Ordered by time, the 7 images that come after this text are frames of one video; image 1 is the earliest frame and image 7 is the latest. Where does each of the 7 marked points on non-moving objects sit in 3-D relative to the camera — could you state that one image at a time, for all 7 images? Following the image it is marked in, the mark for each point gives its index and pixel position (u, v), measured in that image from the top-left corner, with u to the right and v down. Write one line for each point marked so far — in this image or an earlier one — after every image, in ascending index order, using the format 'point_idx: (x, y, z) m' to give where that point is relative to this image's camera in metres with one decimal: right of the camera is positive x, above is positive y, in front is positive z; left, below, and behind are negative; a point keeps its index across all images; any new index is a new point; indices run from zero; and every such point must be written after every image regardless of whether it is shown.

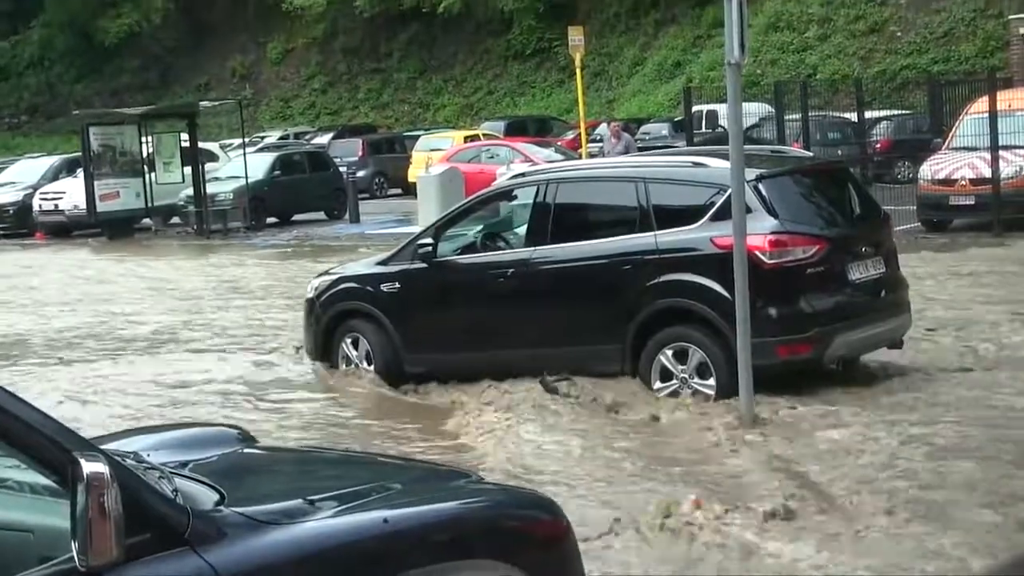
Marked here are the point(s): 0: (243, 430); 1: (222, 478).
0: (-1.0, -0.5, +5.0) m
1: (-0.9, -0.6, +4.2) m
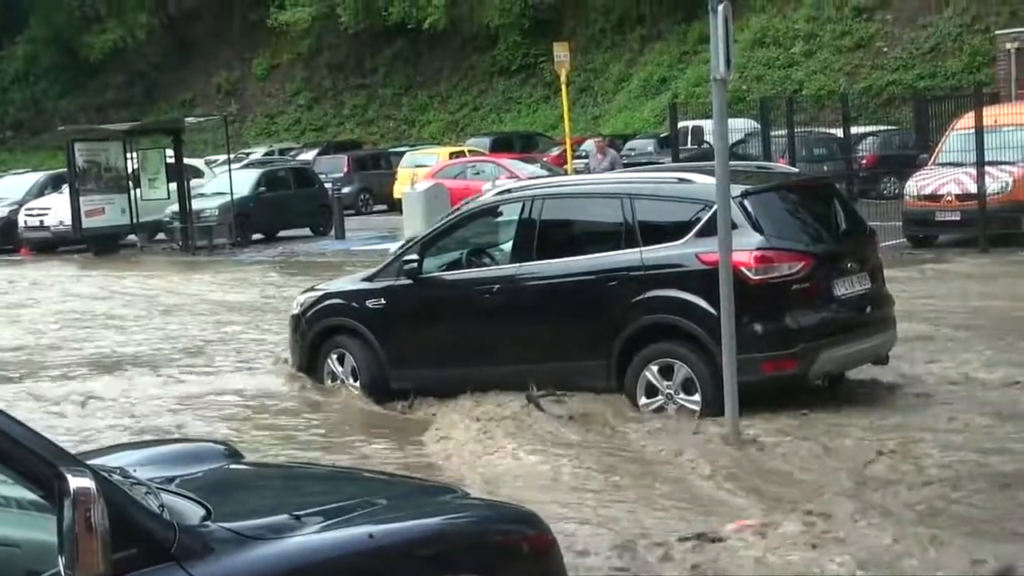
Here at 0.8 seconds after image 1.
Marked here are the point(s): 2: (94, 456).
0: (-1.0, -0.6, +5.0) m
1: (-1.0, -0.6, +4.2) m
2: (-1.5, -0.6, +4.9) m
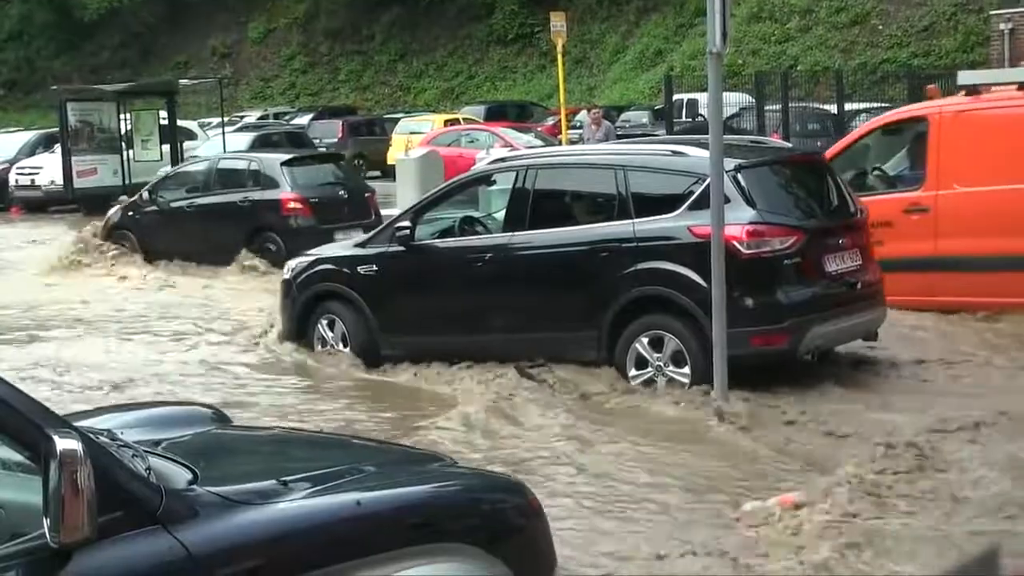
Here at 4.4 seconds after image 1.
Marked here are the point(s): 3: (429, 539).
0: (-1.1, -0.4, +5.0) m
1: (-1.0, -0.5, +4.2) m
2: (-1.5, -0.5, +4.8) m
3: (-0.2, -0.7, +3.7) m
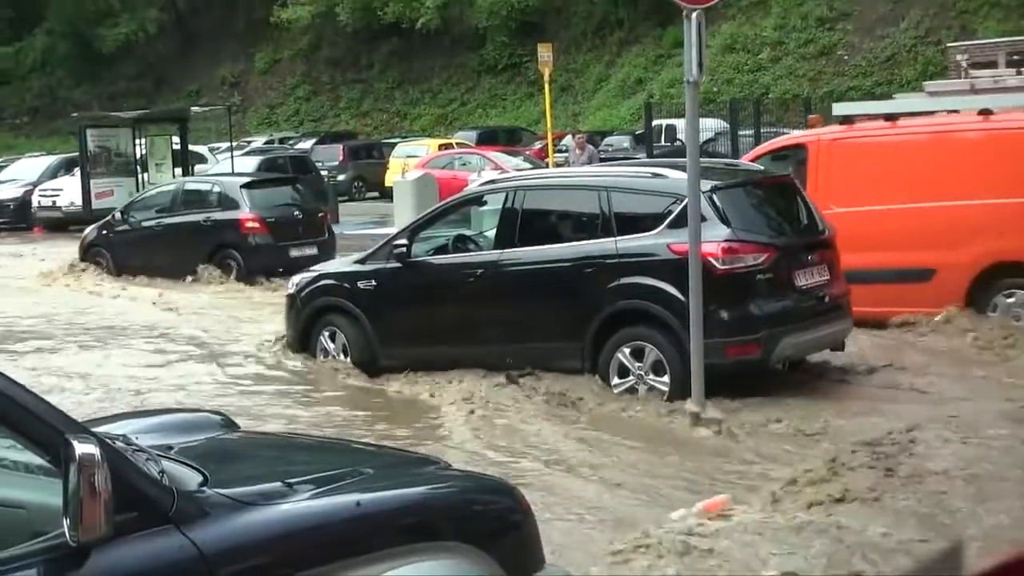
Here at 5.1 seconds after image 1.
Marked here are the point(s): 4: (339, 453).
0: (-1.1, -0.5, +5.3) m
1: (-1.0, -0.6, +4.6) m
2: (-1.5, -0.5, +5.2) m
3: (-0.3, -0.7, +4.0) m
4: (-0.6, -0.6, +4.8) m
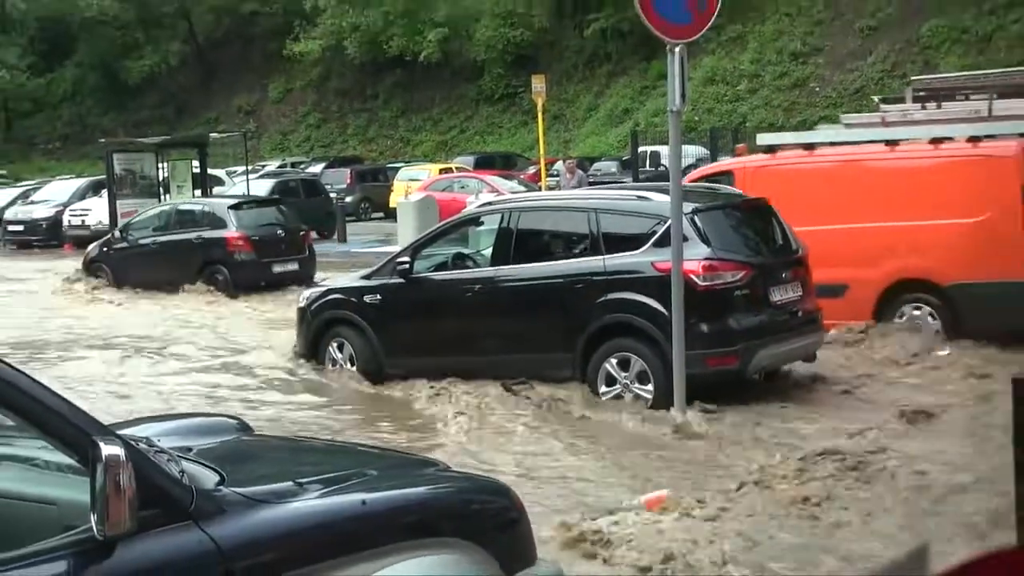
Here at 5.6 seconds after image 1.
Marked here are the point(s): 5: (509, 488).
0: (-1.1, -0.5, +5.7) m
1: (-1.0, -0.6, +5.0) m
2: (-1.6, -0.6, +5.6) m
3: (-0.3, -0.8, +4.4) m
4: (-0.6, -0.6, +5.2) m
5: (0.0, -0.7, +4.7) m
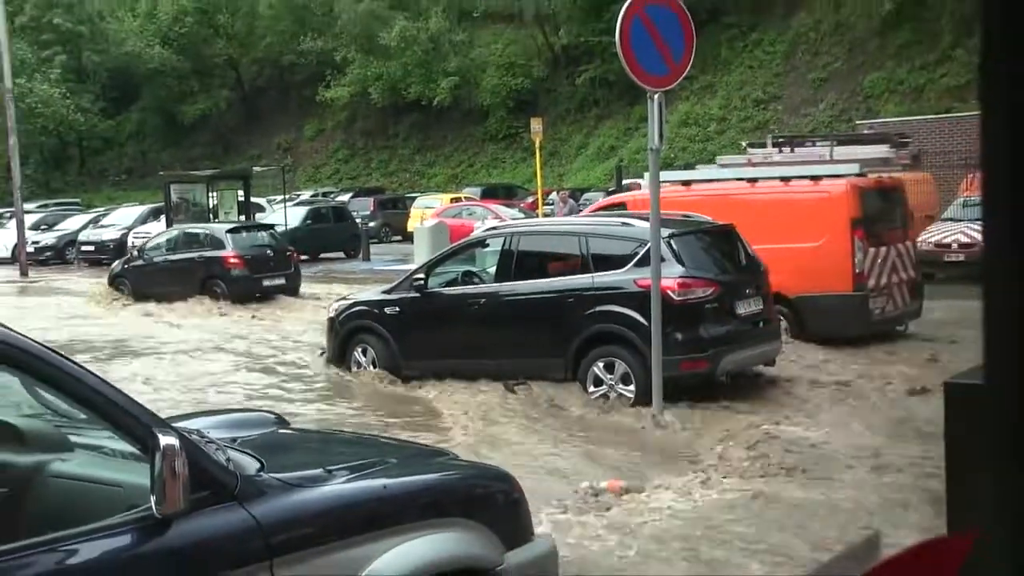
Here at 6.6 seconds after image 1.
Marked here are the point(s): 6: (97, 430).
0: (-1.1, -0.6, +6.6) m
1: (-1.1, -0.7, +5.8) m
2: (-1.6, -0.6, +6.4) m
3: (-0.3, -0.8, +5.2) m
4: (-0.6, -0.7, +6.1) m
5: (0.0, -0.7, +5.6) m
6: (-1.4, -0.5, +4.8) m
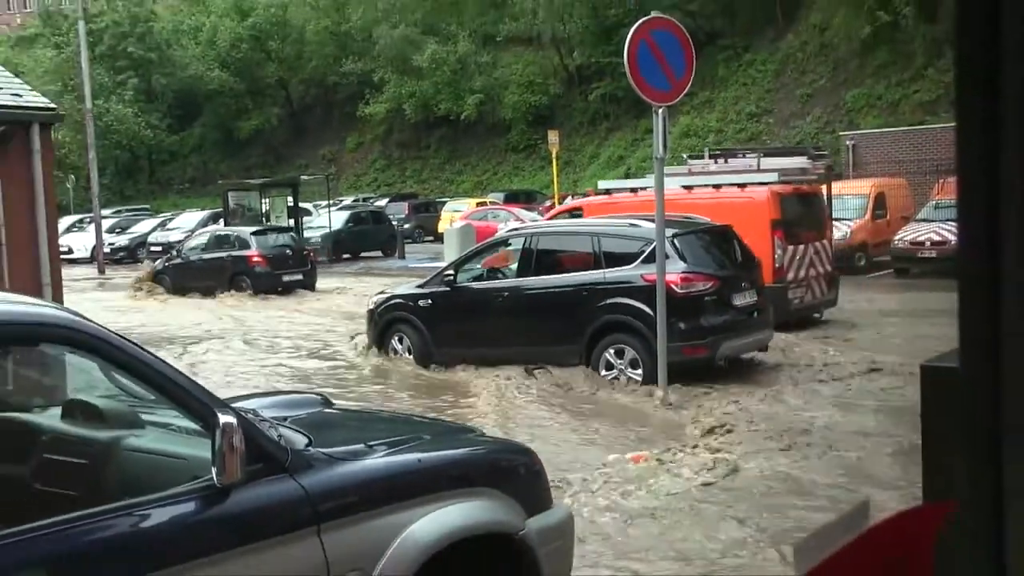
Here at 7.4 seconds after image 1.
0: (-1.0, -0.6, +7.4) m
1: (-1.0, -0.6, +6.6) m
2: (-1.5, -0.6, +7.3) m
3: (-0.2, -0.8, +6.0) m
4: (-0.5, -0.7, +6.8) m
5: (+0.1, -0.7, +6.4) m
6: (-1.4, -0.5, +5.6) m
